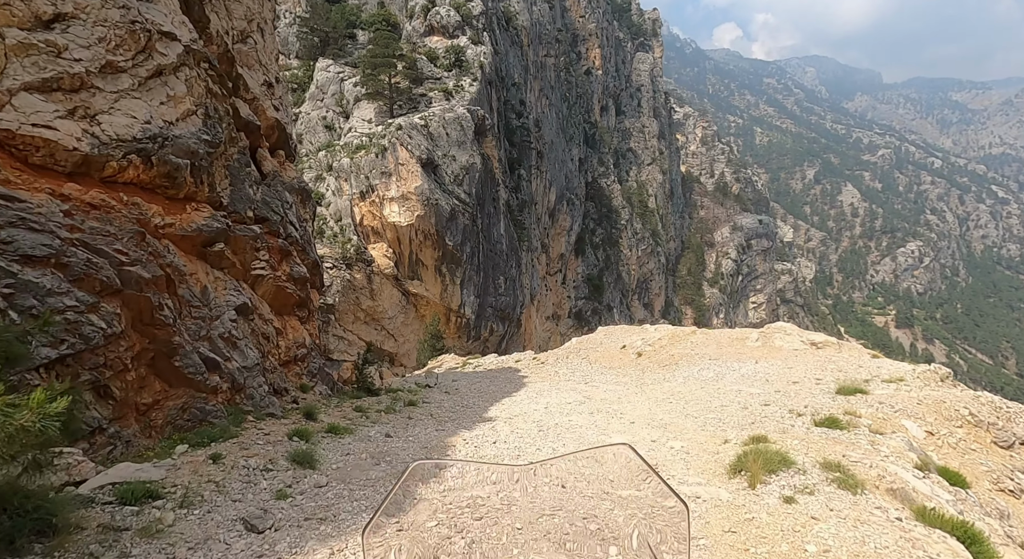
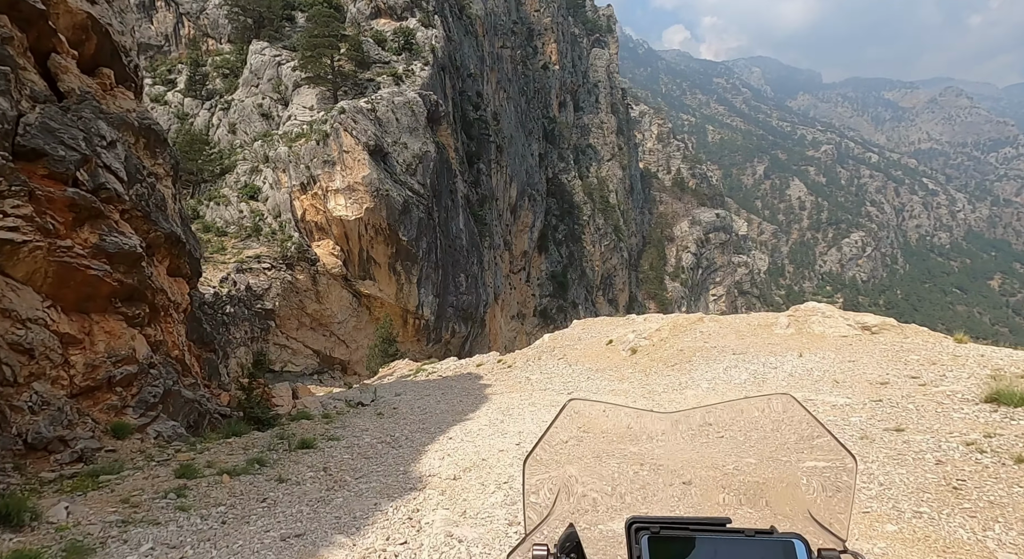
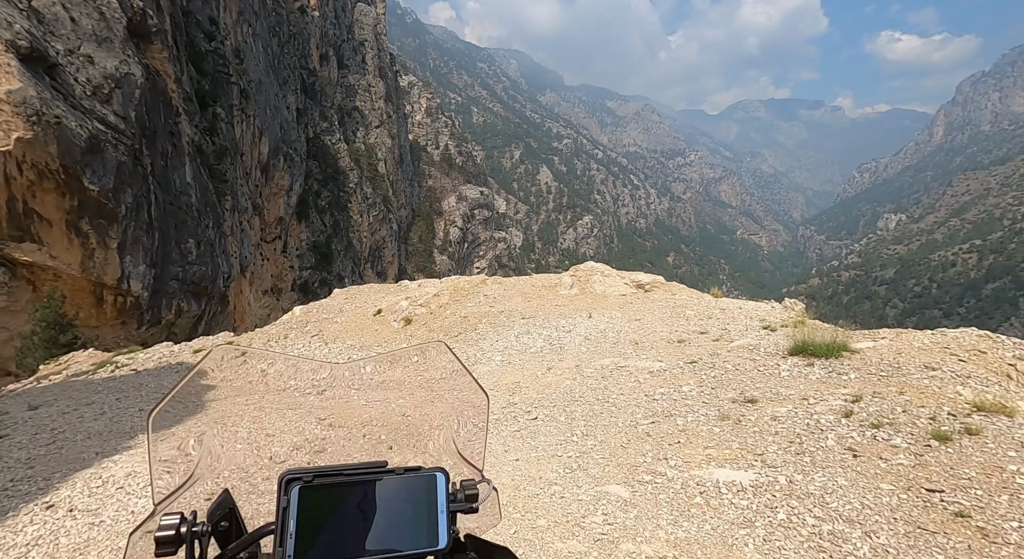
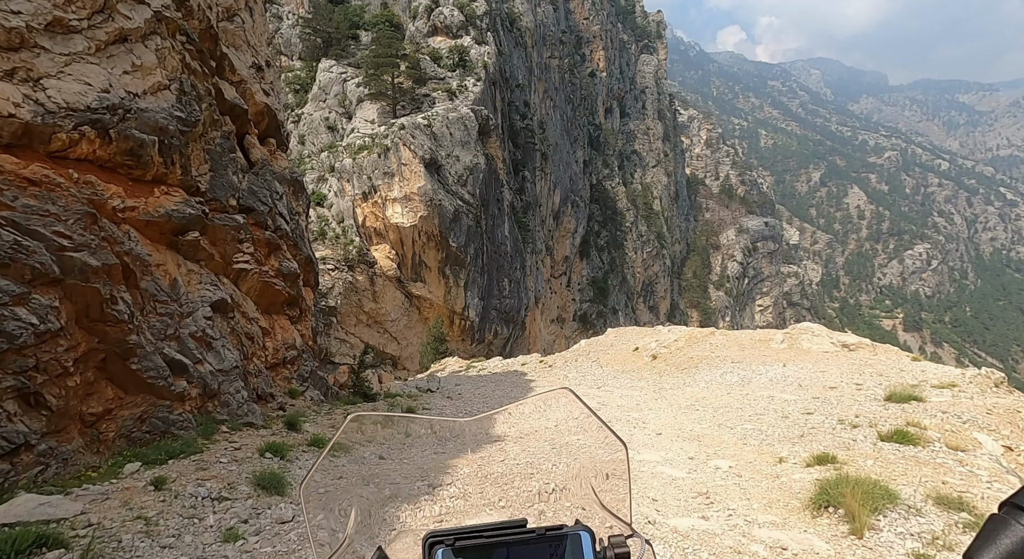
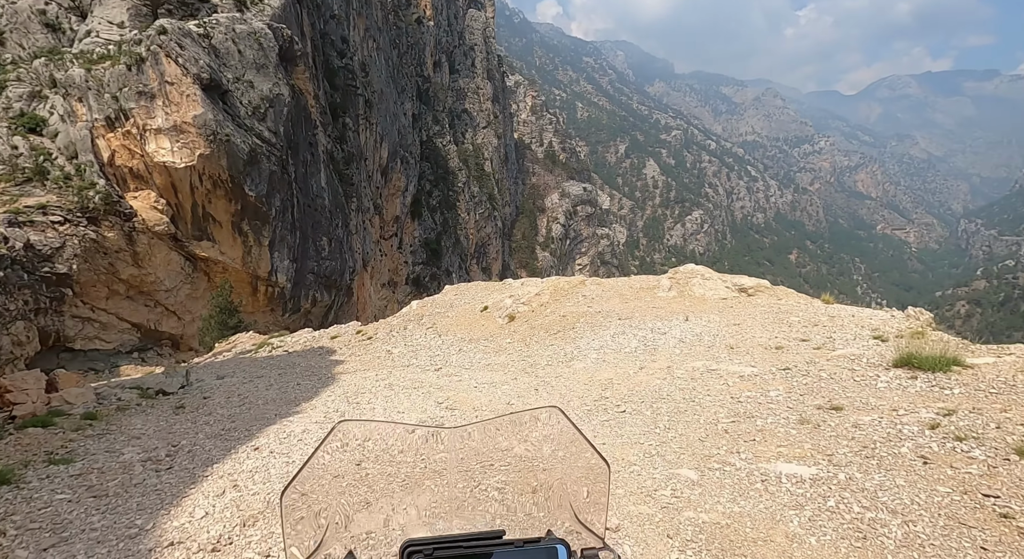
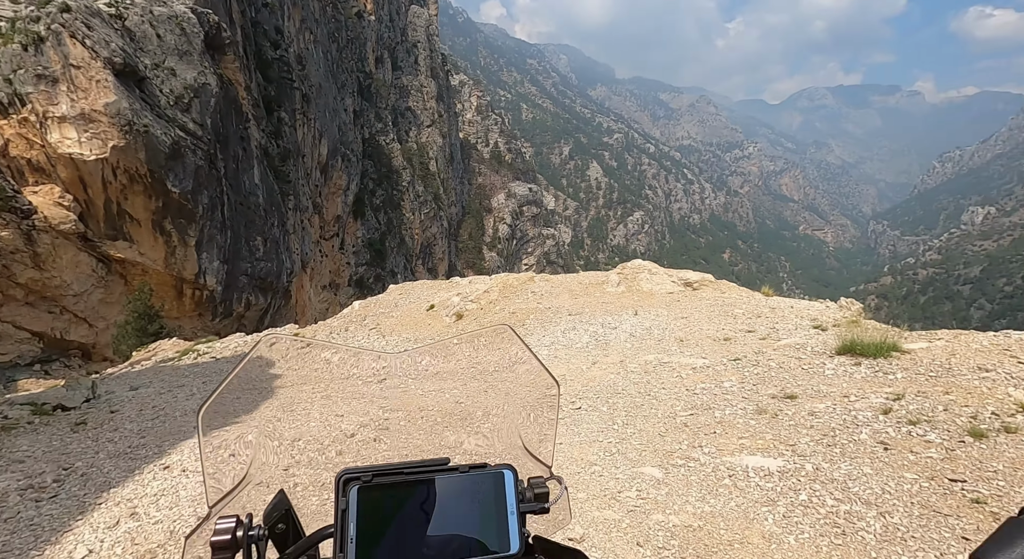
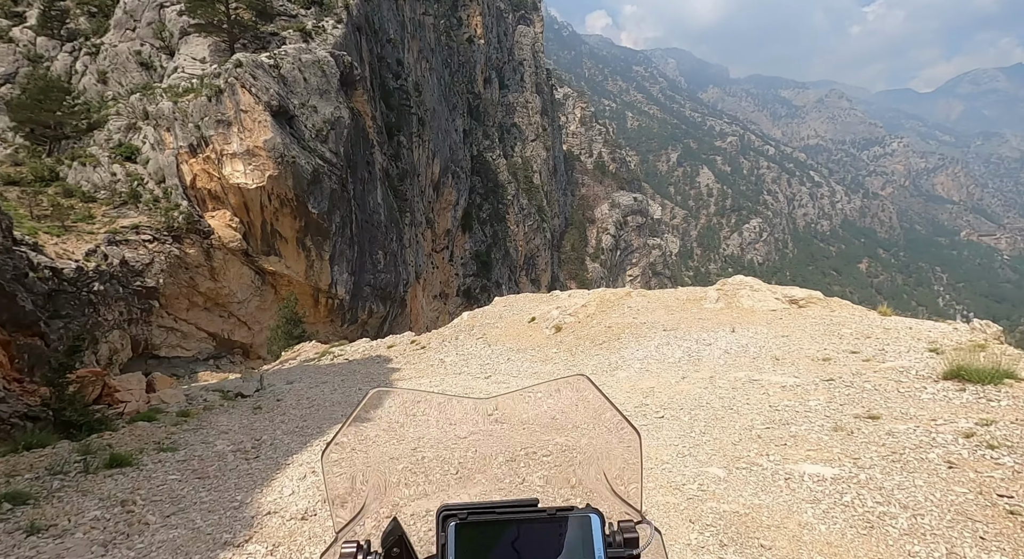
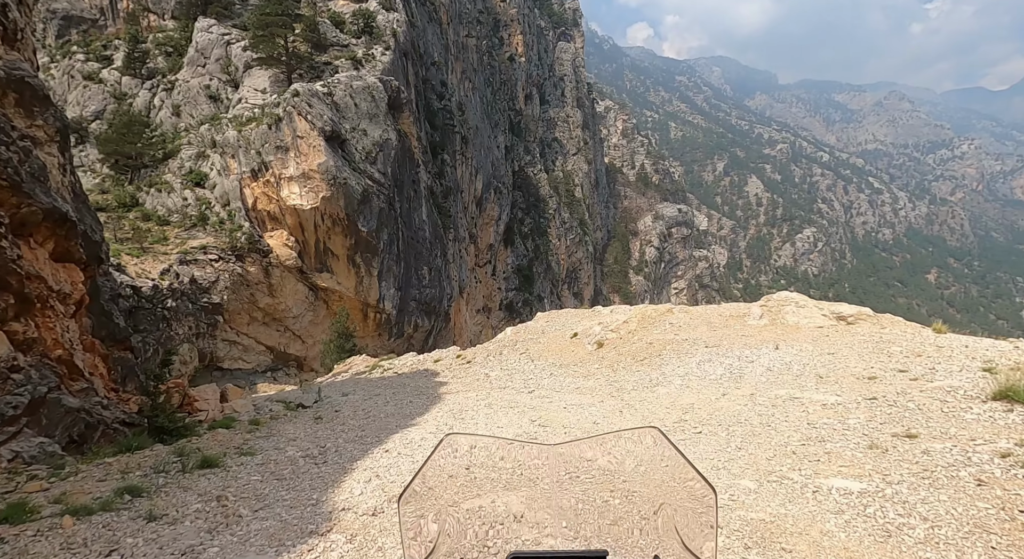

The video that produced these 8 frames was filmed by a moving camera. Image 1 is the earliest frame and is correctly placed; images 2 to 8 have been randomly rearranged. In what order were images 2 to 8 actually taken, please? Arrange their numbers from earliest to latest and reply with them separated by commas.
4, 2, 8, 7, 5, 6, 3
